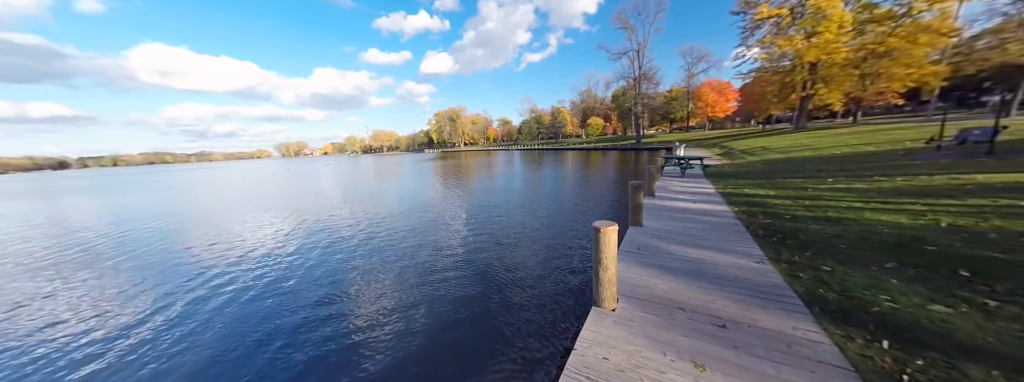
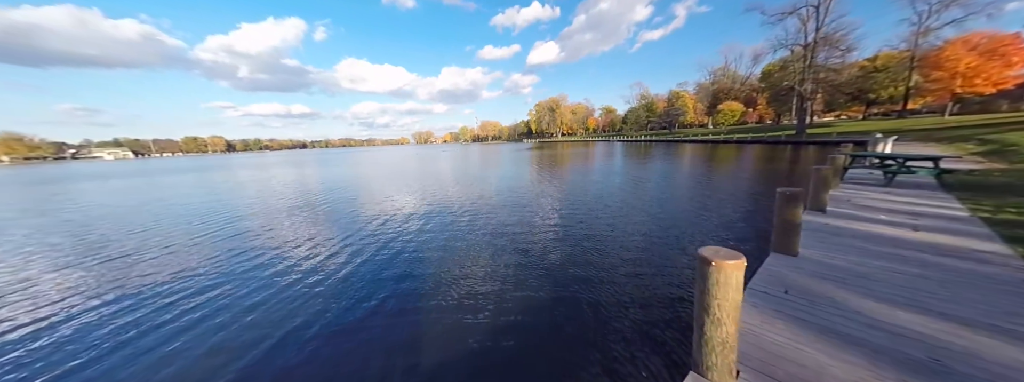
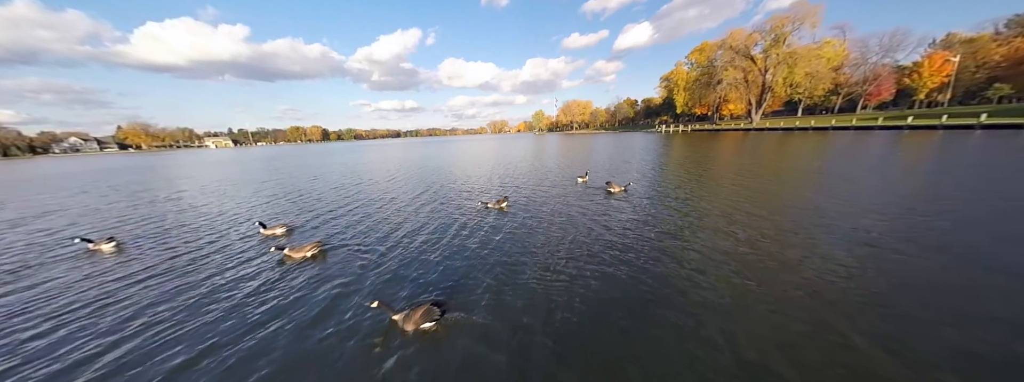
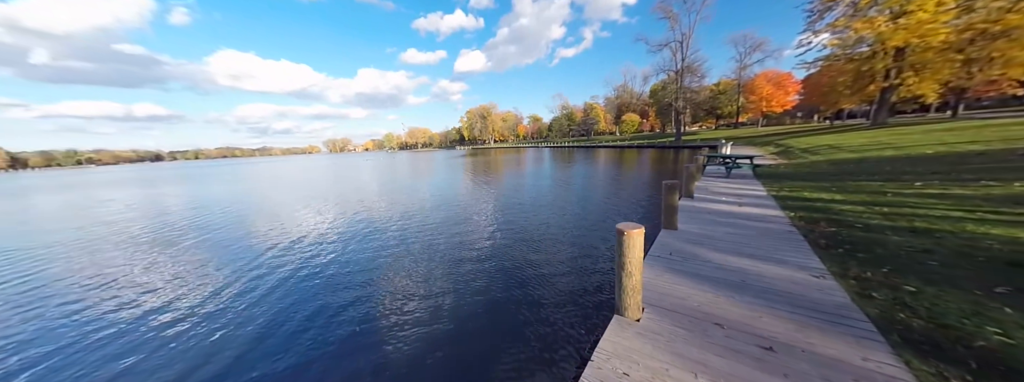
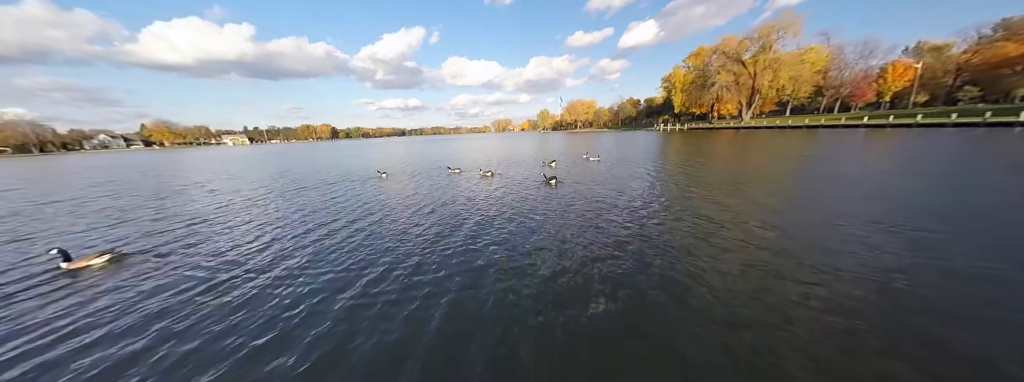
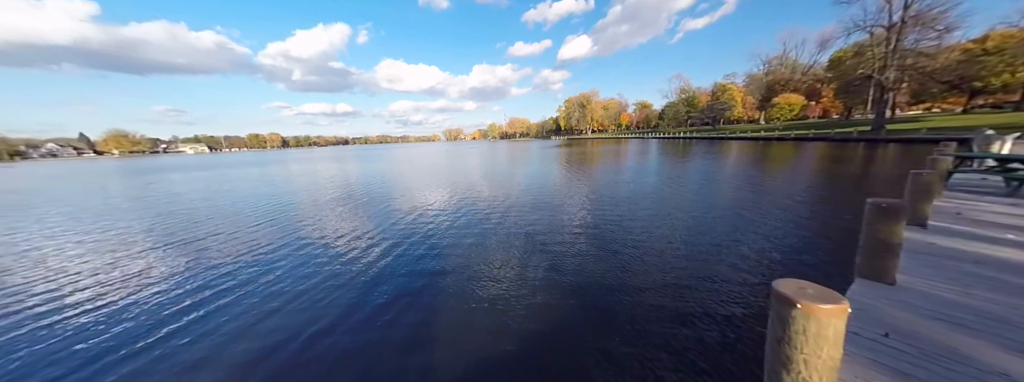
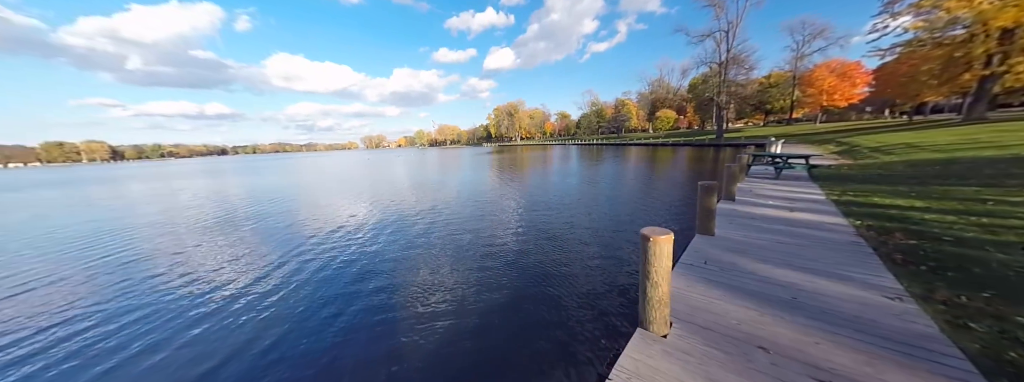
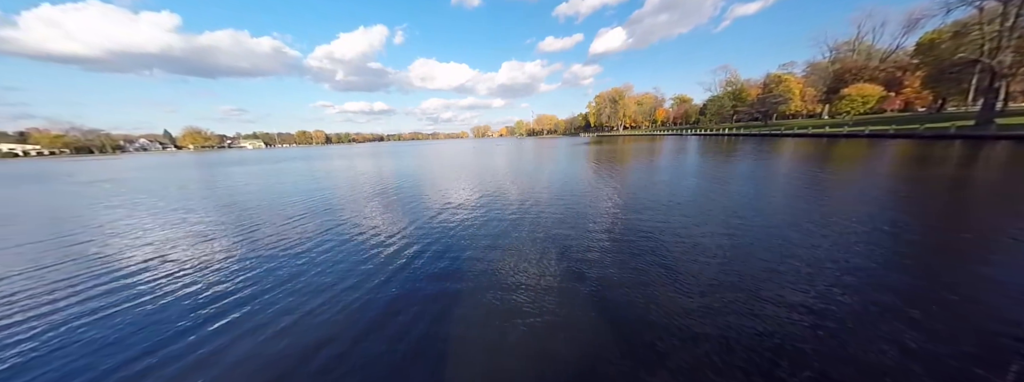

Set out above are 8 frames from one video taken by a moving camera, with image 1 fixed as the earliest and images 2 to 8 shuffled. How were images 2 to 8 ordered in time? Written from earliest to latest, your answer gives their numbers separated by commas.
4, 7, 2, 6, 8, 5, 3
